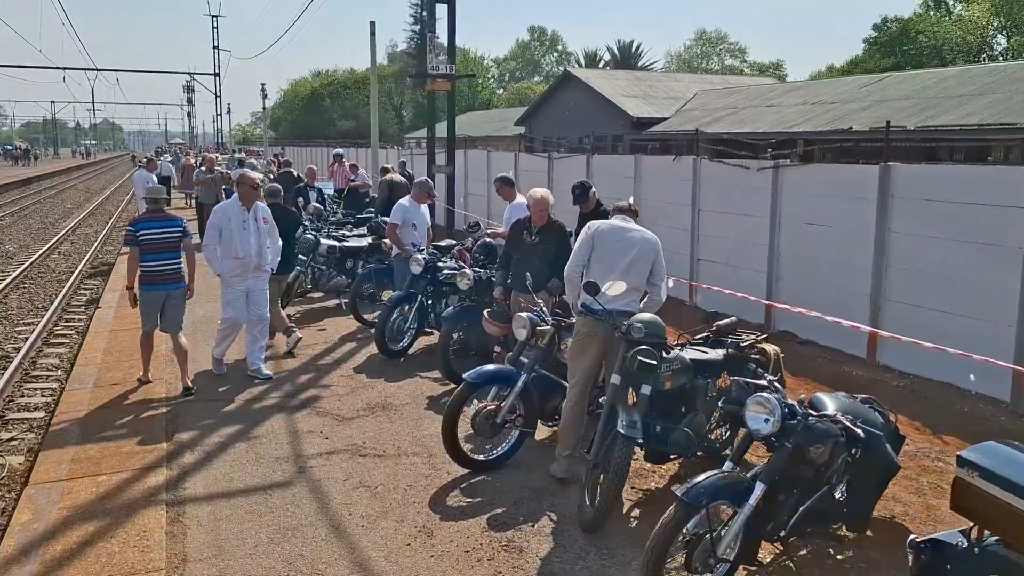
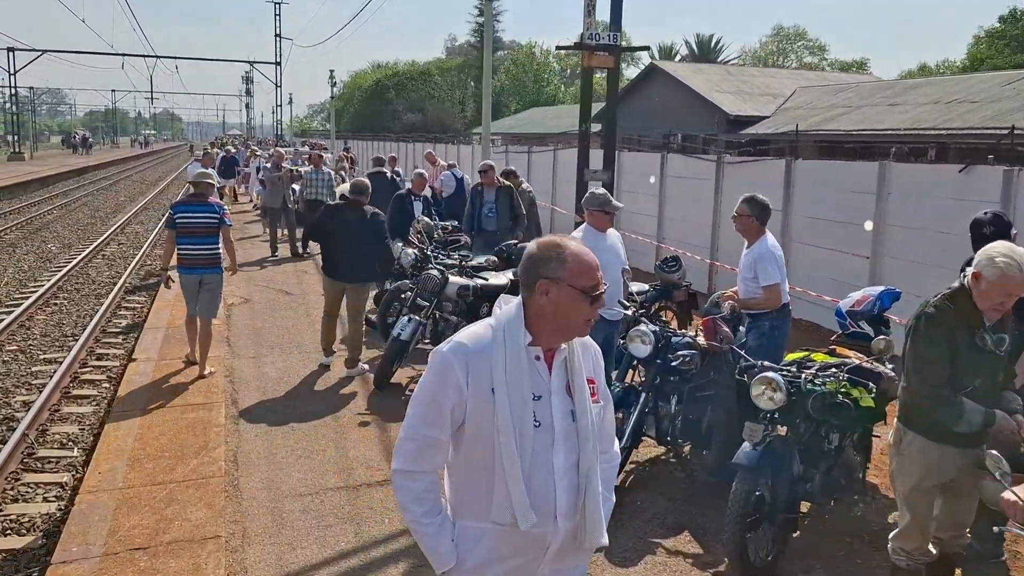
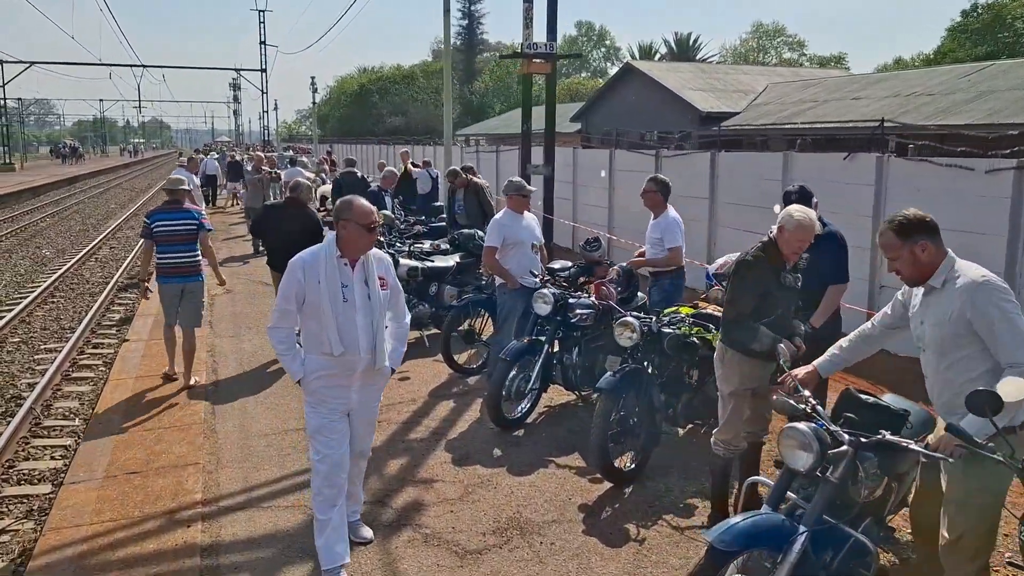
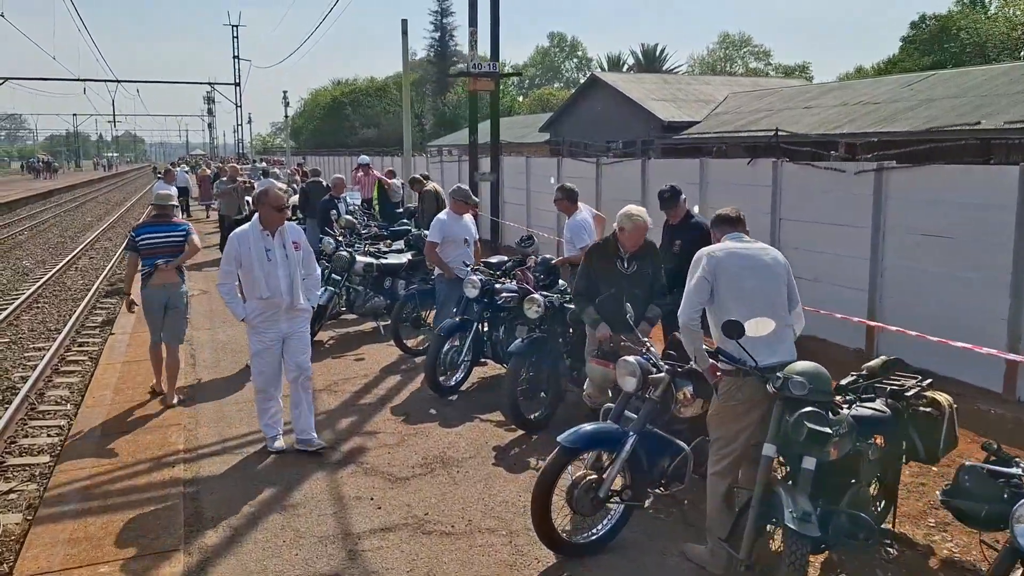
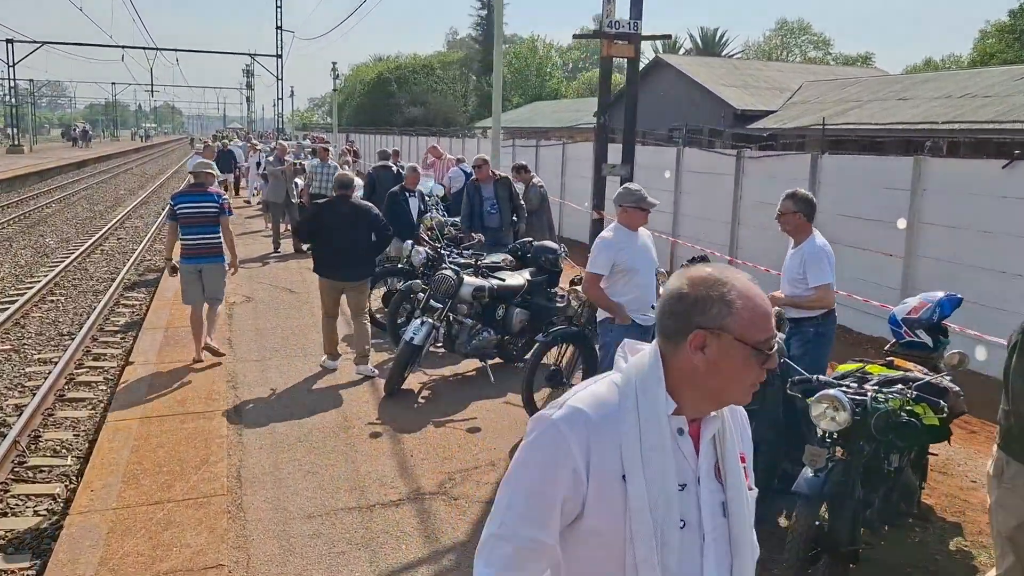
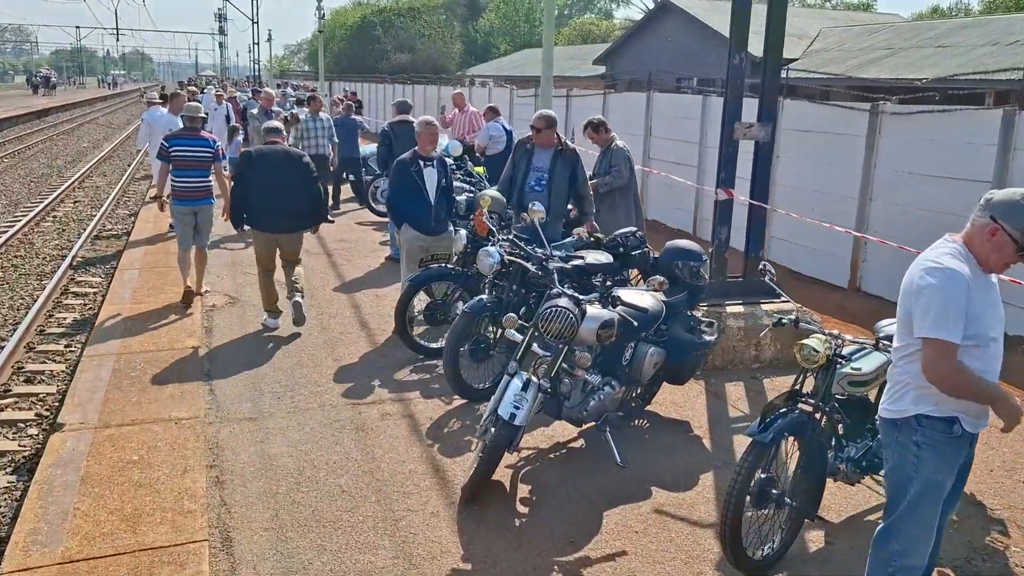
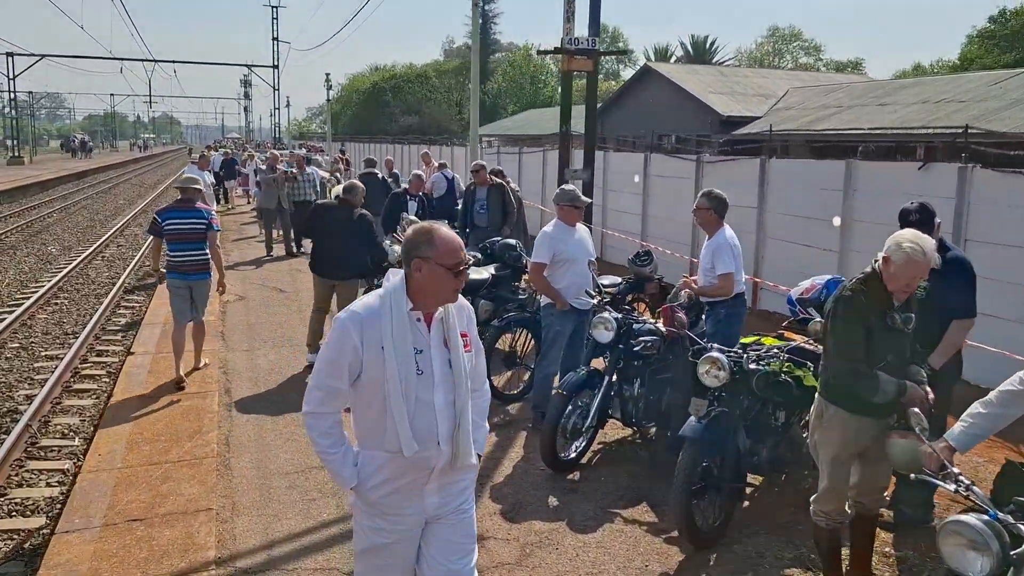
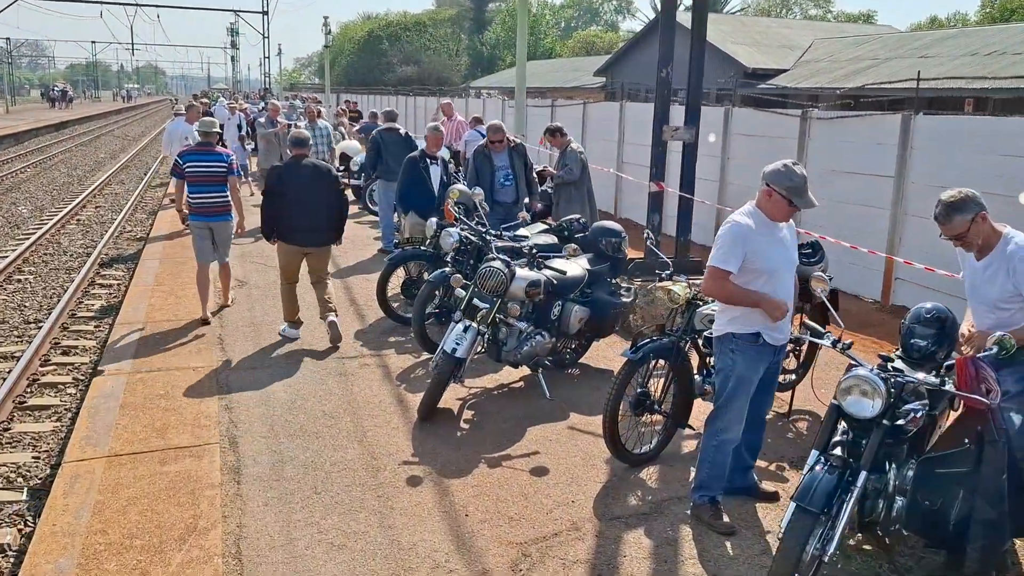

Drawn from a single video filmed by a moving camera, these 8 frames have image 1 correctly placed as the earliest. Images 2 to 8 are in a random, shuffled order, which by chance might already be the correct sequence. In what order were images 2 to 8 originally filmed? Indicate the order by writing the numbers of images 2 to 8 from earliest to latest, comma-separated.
4, 3, 7, 2, 5, 8, 6
